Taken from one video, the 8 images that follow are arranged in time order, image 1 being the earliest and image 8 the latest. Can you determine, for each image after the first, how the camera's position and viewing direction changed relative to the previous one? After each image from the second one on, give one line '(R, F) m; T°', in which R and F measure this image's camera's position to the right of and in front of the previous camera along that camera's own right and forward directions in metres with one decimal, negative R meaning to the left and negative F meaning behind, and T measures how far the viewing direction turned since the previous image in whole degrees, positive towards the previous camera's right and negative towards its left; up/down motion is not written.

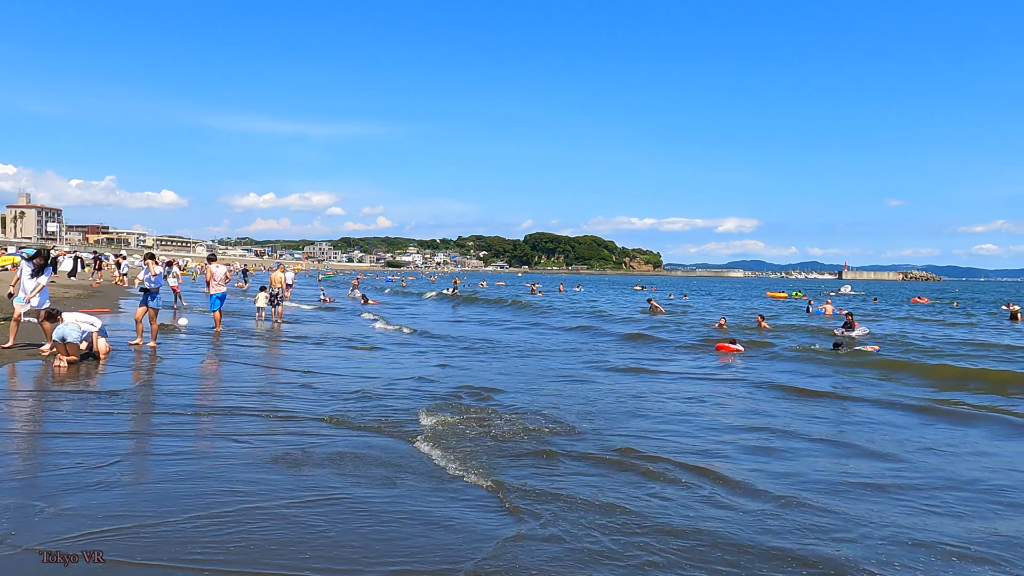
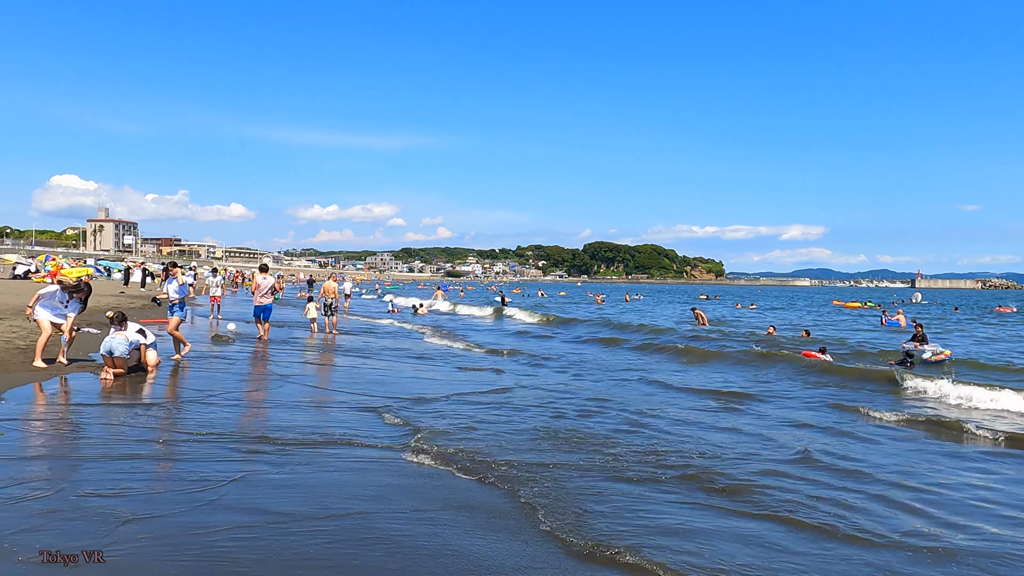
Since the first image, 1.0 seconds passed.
(+0.1, +0.5) m; -4°
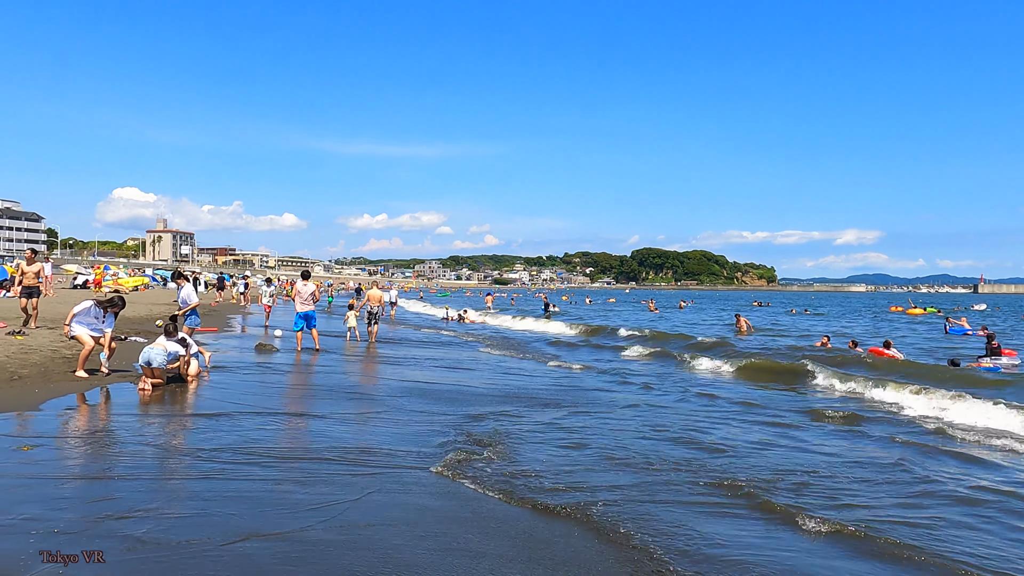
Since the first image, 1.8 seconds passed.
(0.0, +0.4) m; -4°
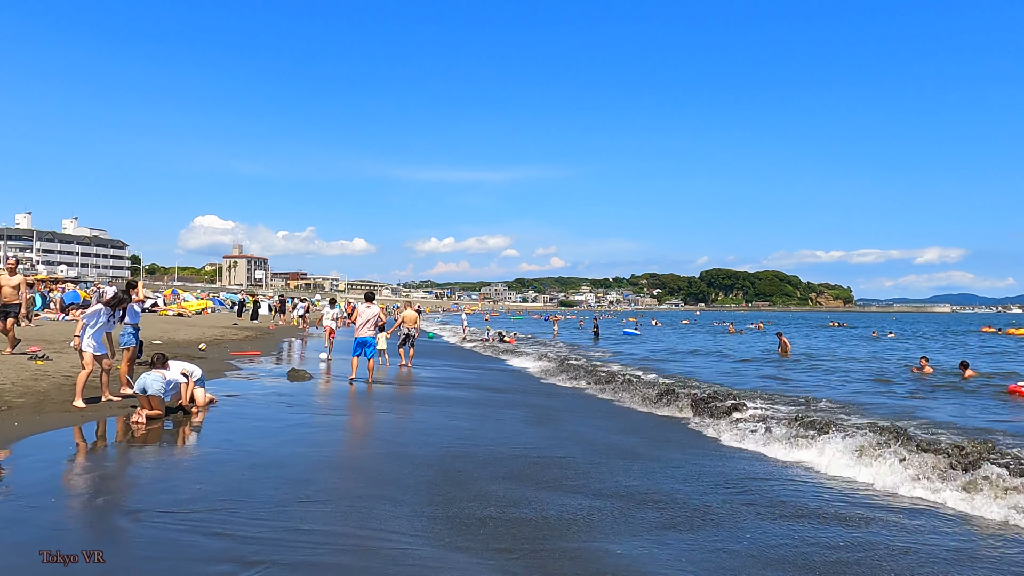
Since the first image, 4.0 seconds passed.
(+0.3, +1.3) m; -5°
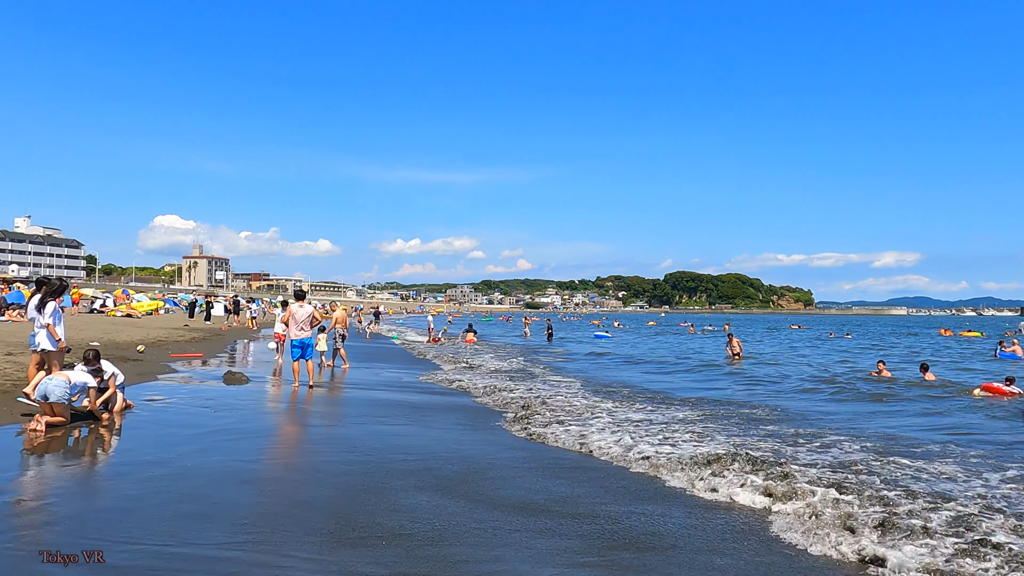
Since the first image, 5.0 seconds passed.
(+0.3, +0.5) m; +3°
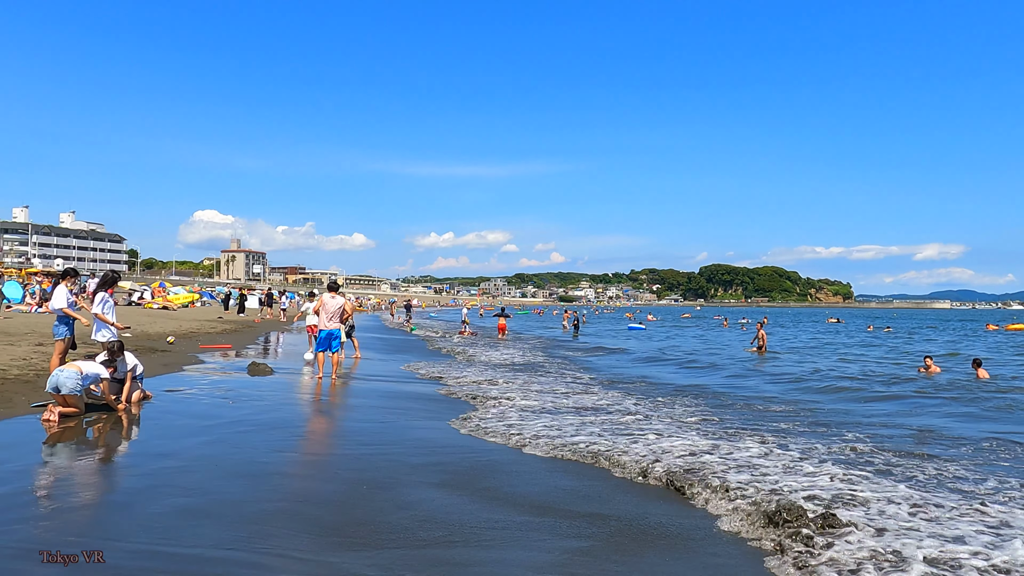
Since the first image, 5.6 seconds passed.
(+0.1, +0.3) m; -3°
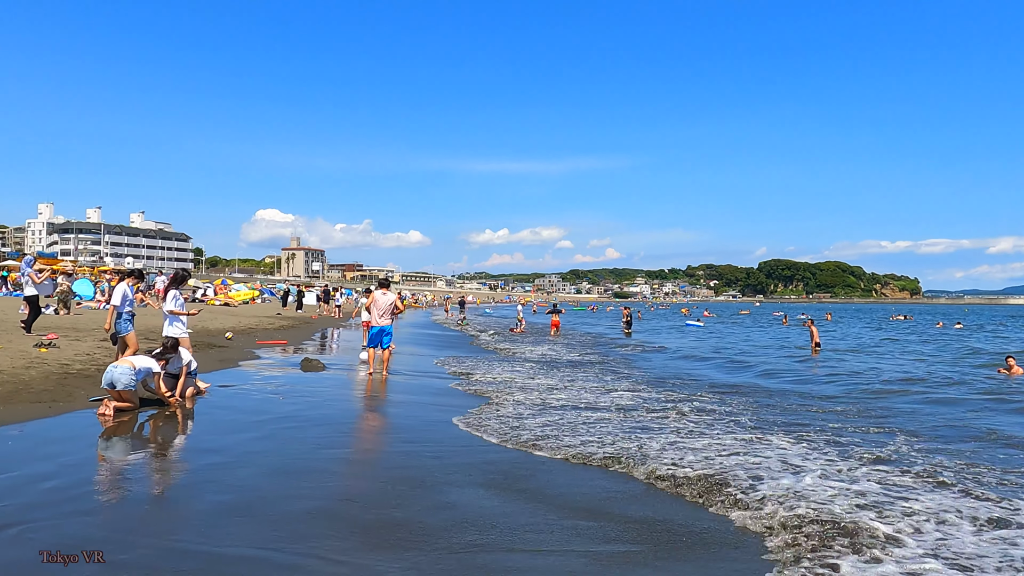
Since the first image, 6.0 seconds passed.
(+0.1, +0.2) m; -4°
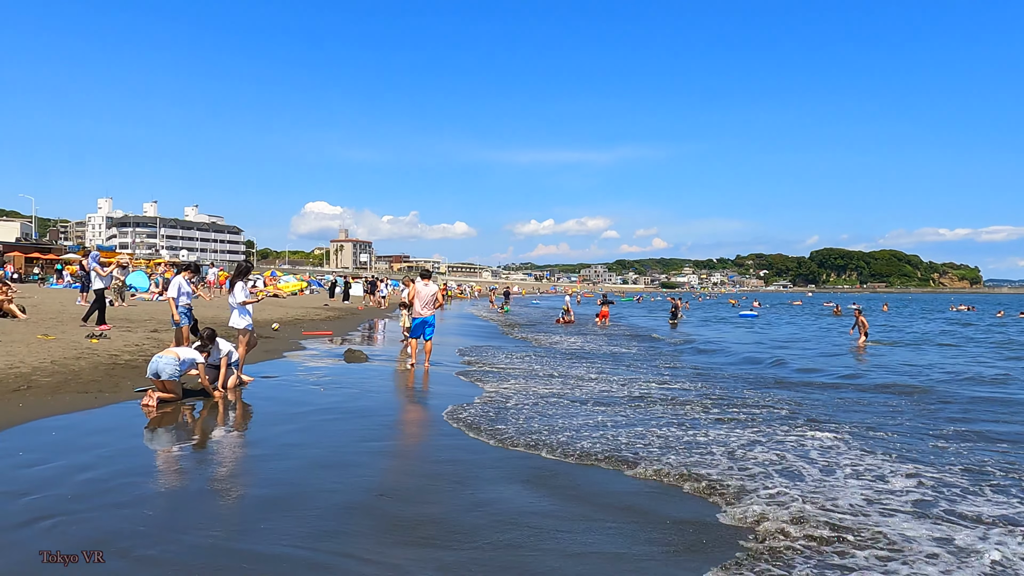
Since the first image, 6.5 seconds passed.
(0.0, +0.2) m; -3°
